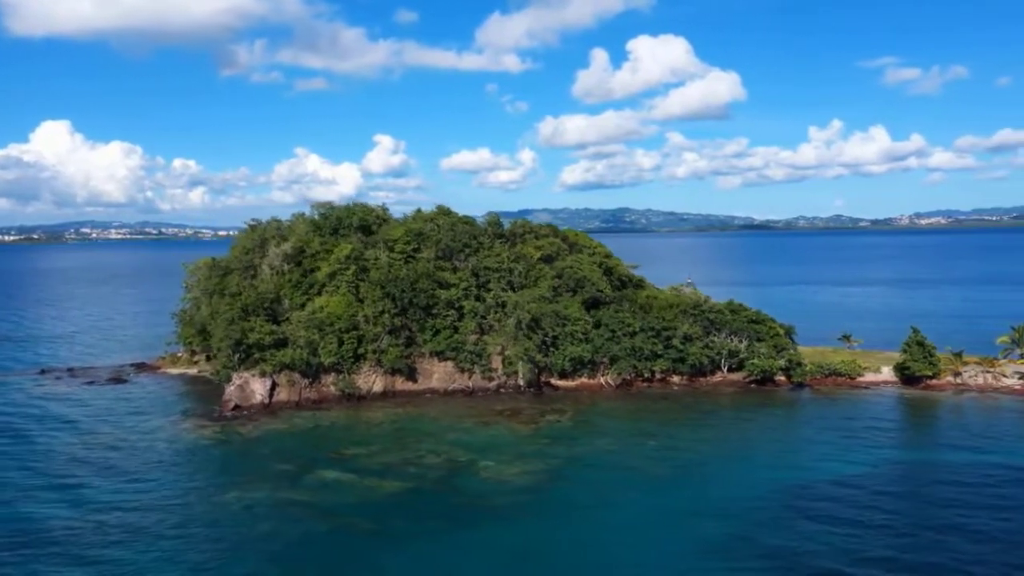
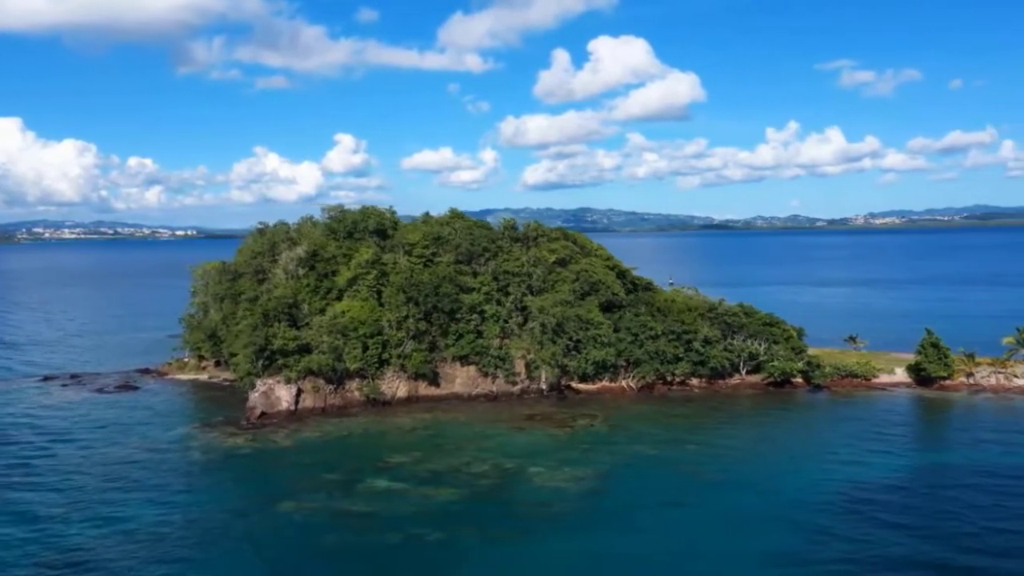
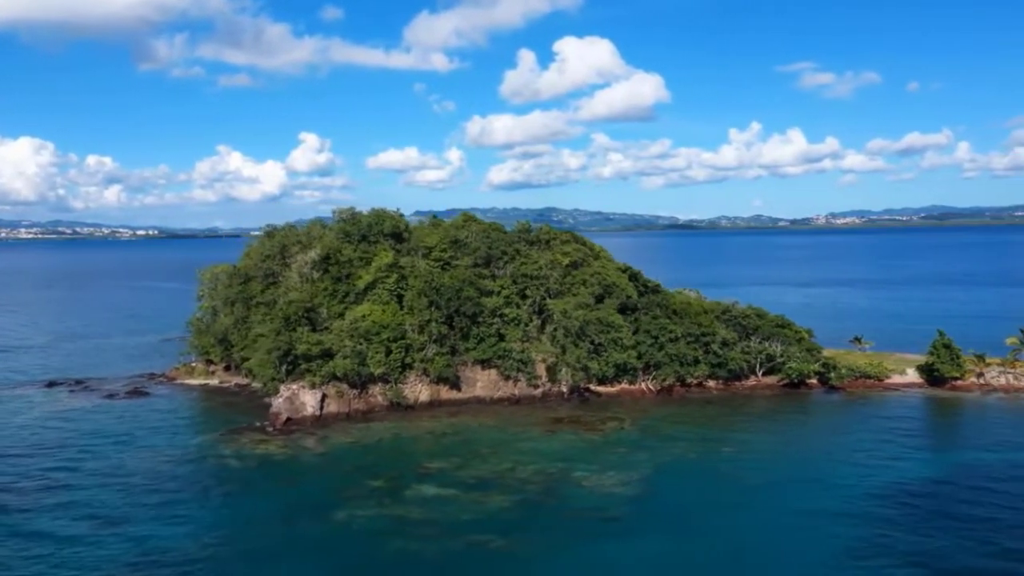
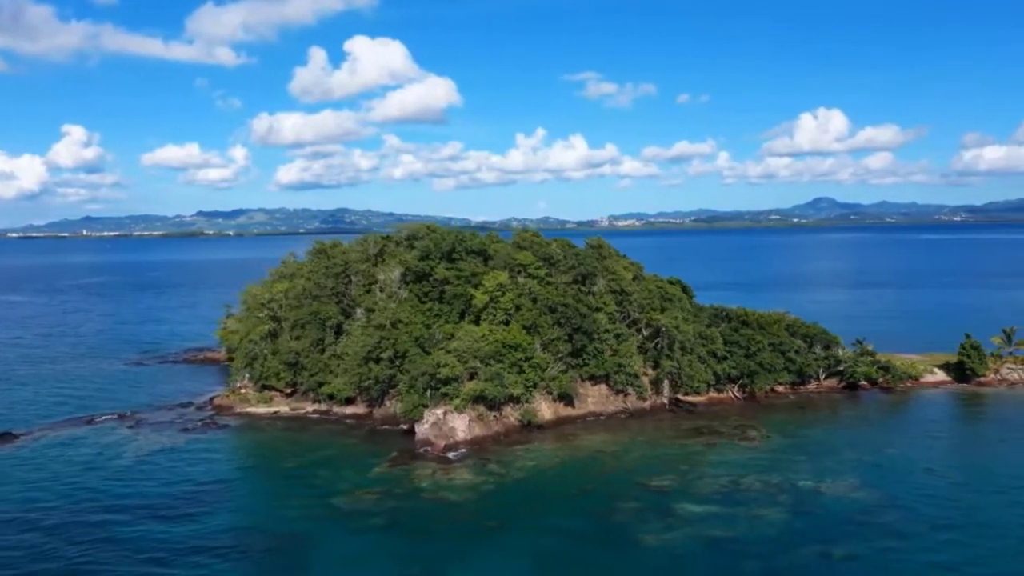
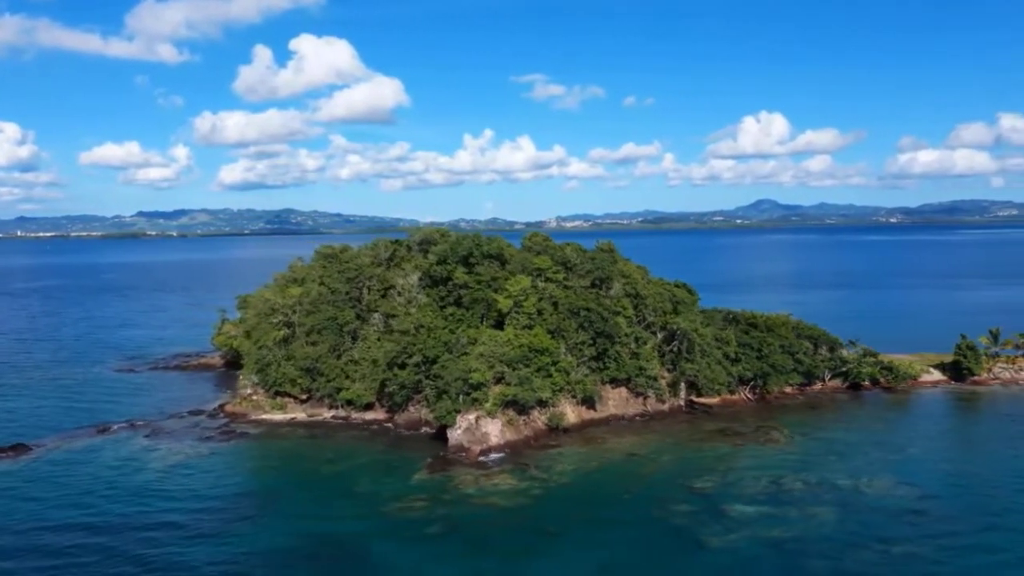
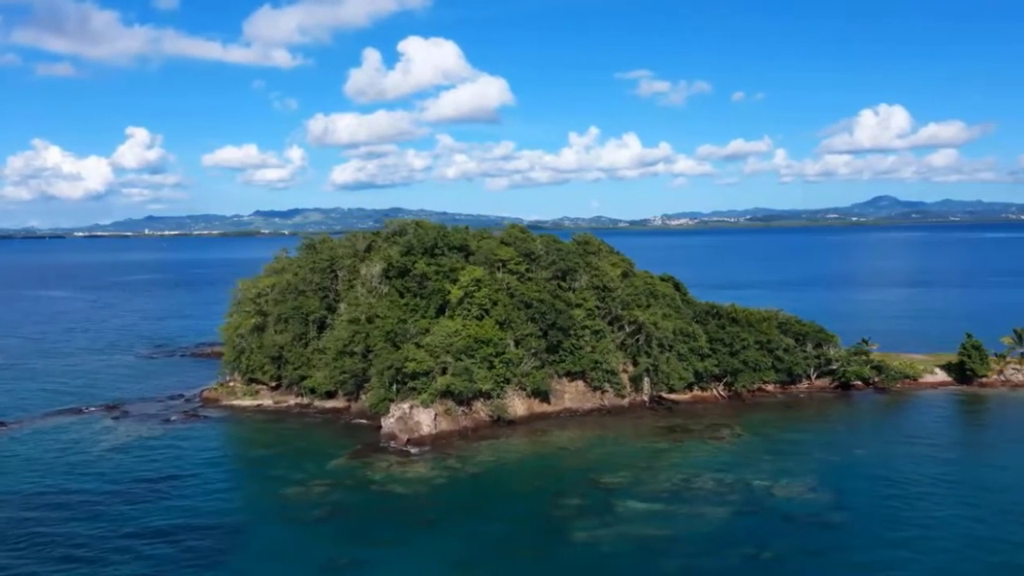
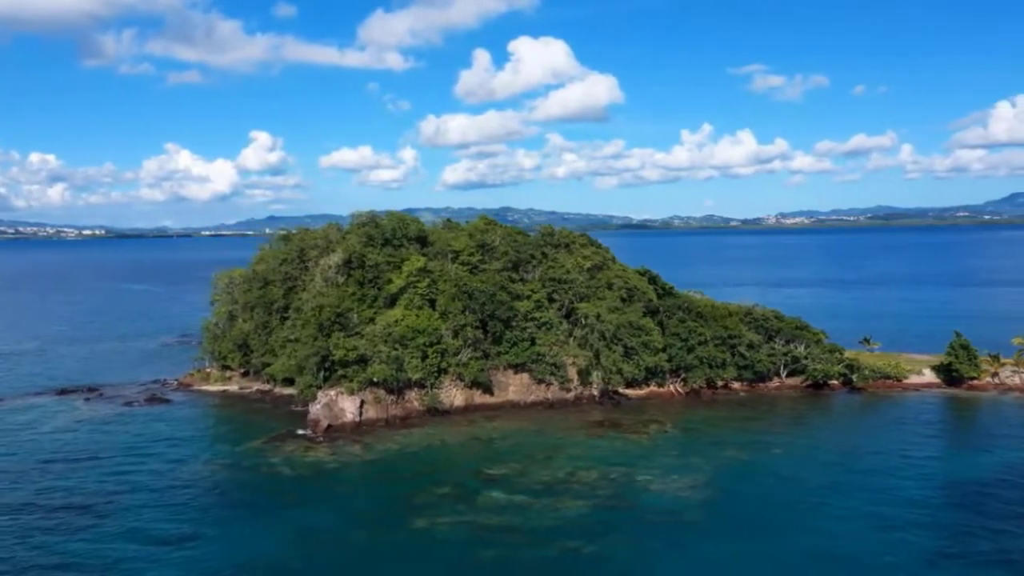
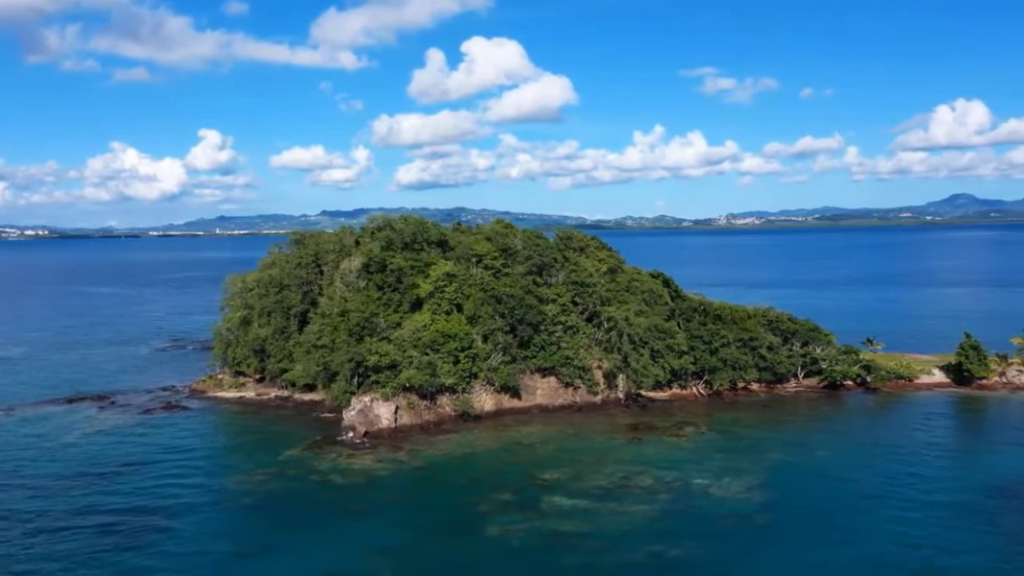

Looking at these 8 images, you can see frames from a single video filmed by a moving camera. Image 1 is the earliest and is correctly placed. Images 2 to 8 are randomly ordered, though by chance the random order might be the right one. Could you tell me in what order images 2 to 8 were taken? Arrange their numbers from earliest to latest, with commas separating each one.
2, 3, 7, 8, 6, 4, 5
